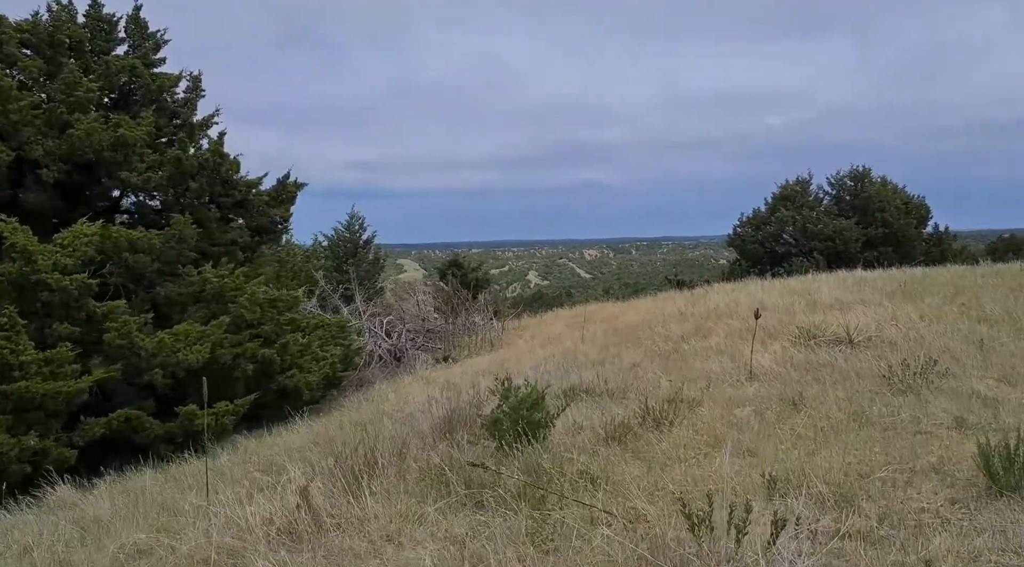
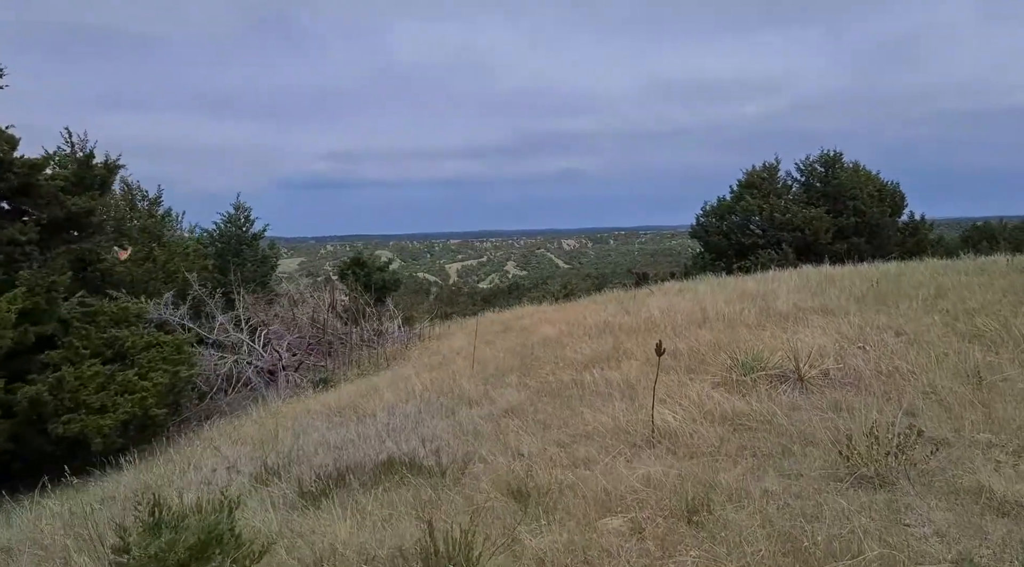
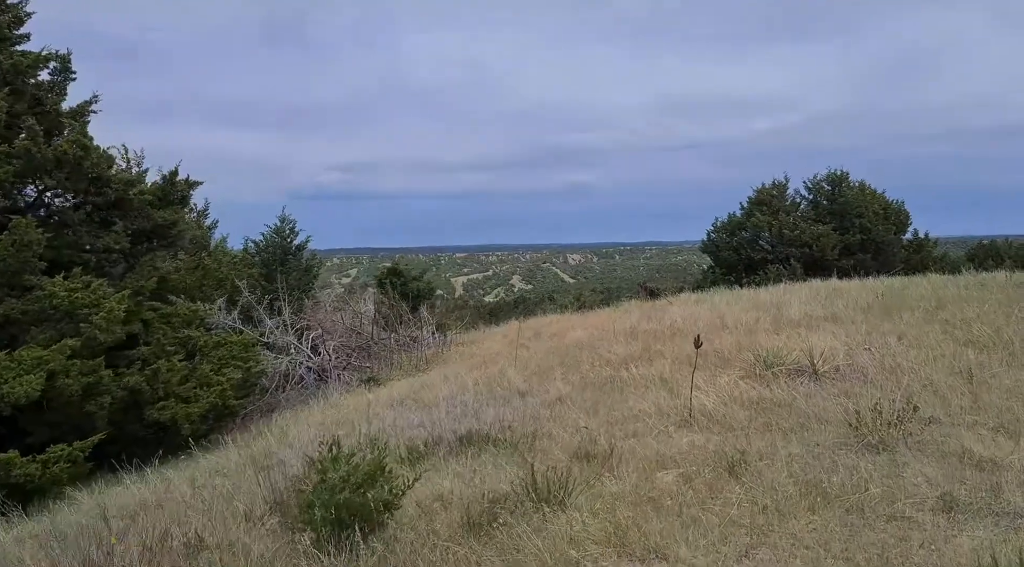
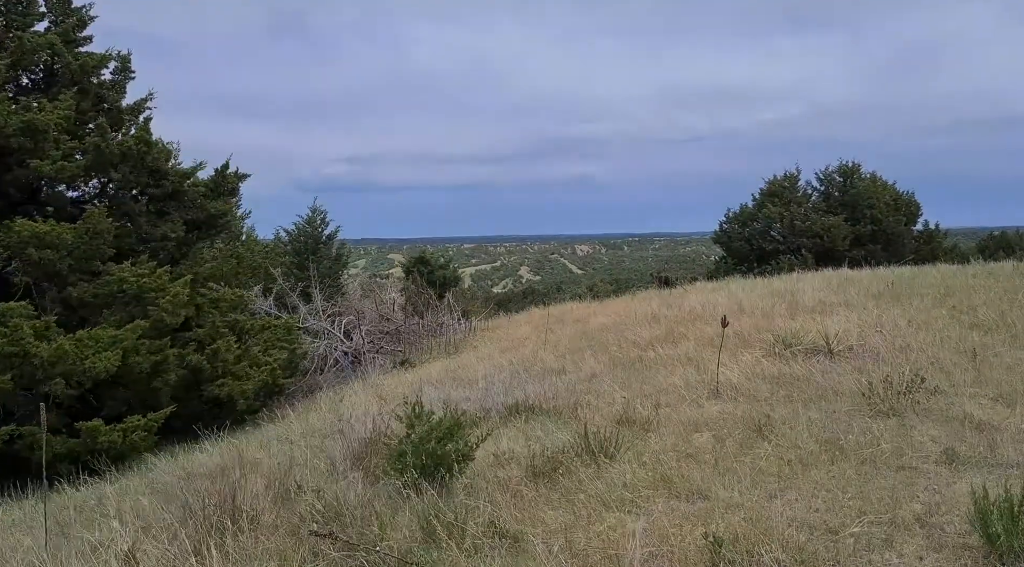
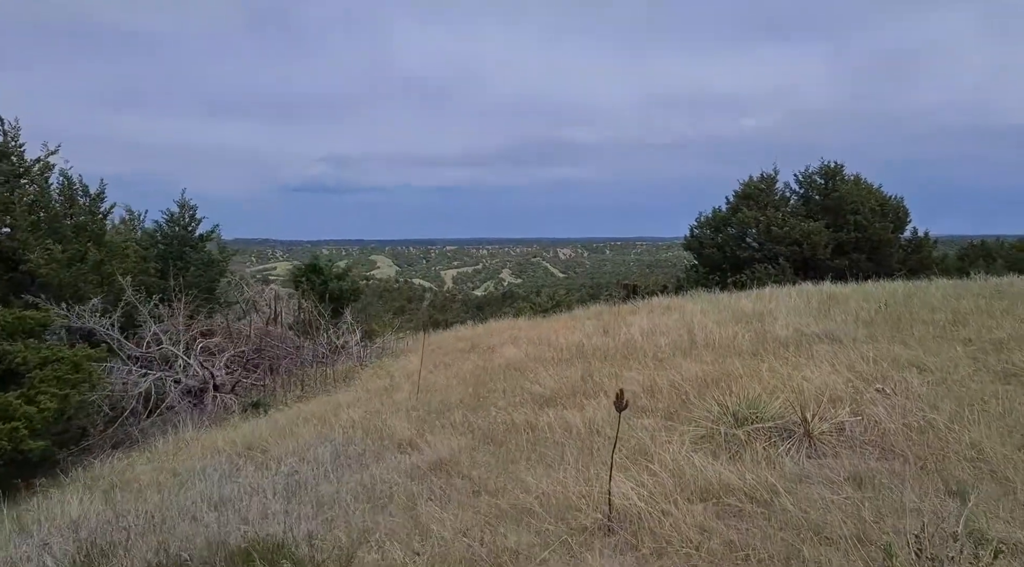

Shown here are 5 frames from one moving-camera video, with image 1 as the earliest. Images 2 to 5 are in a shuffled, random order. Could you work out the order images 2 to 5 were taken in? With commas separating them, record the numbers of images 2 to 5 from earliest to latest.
4, 3, 2, 5
